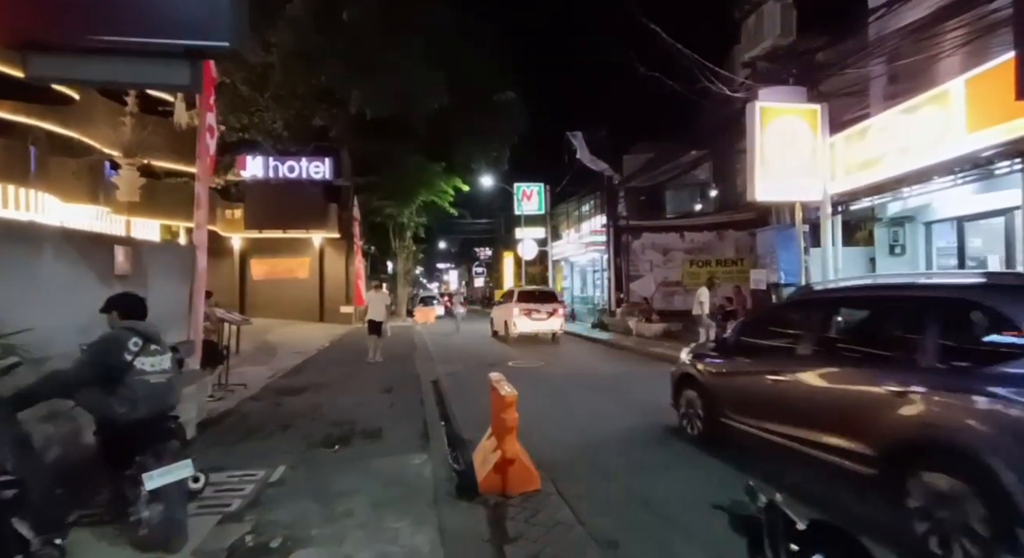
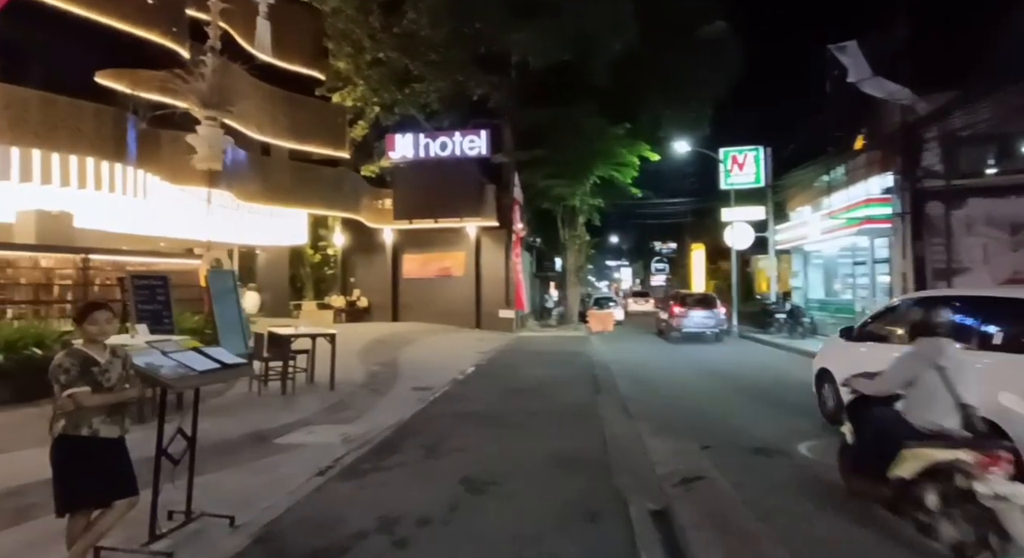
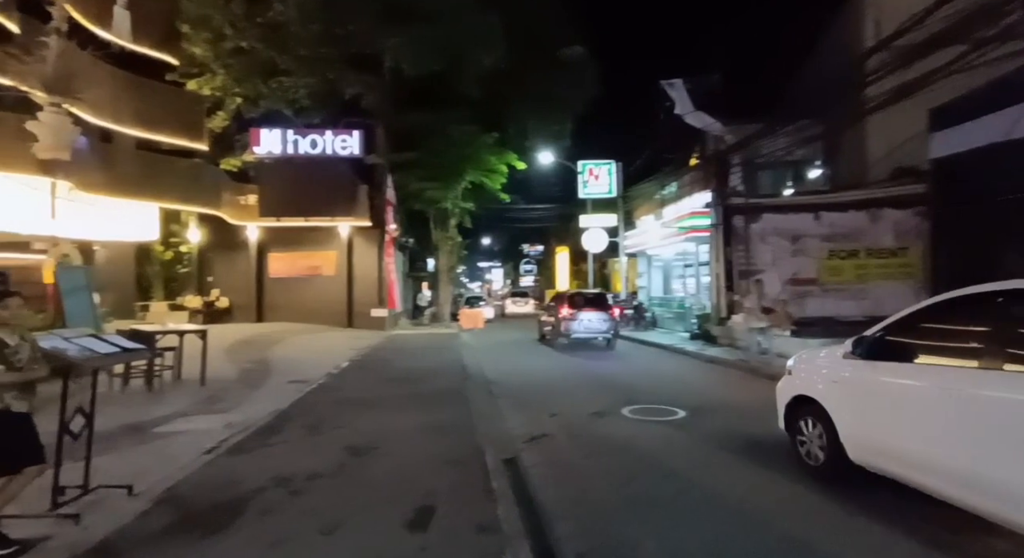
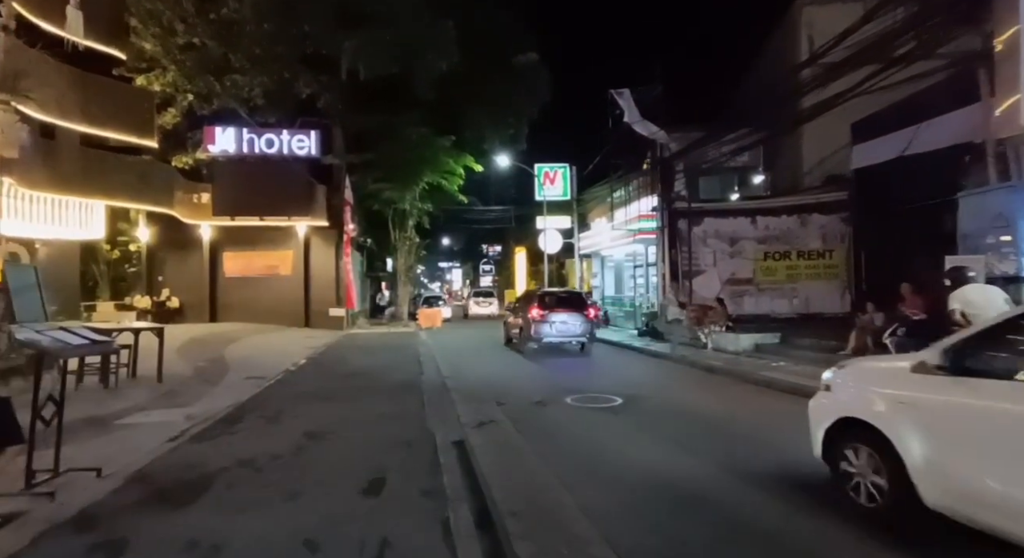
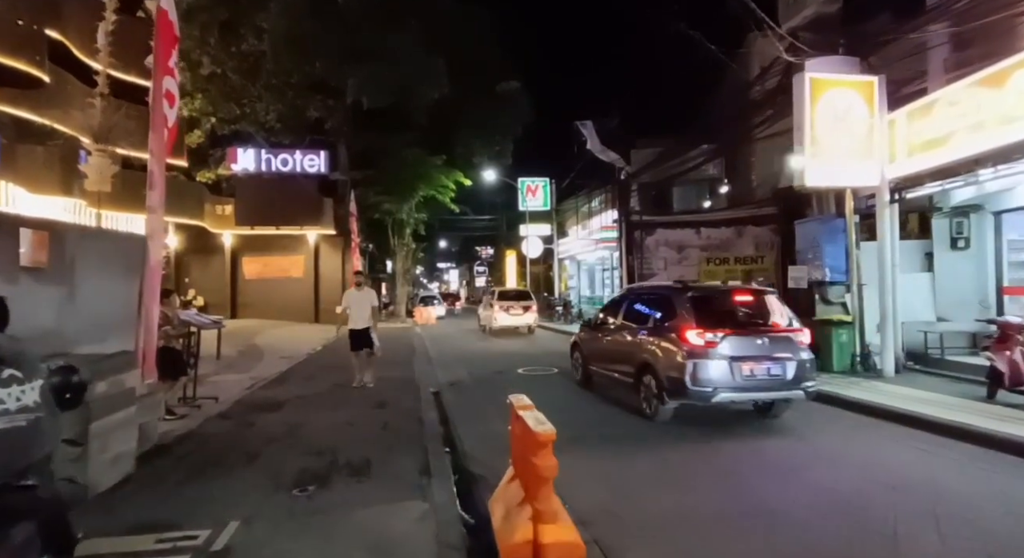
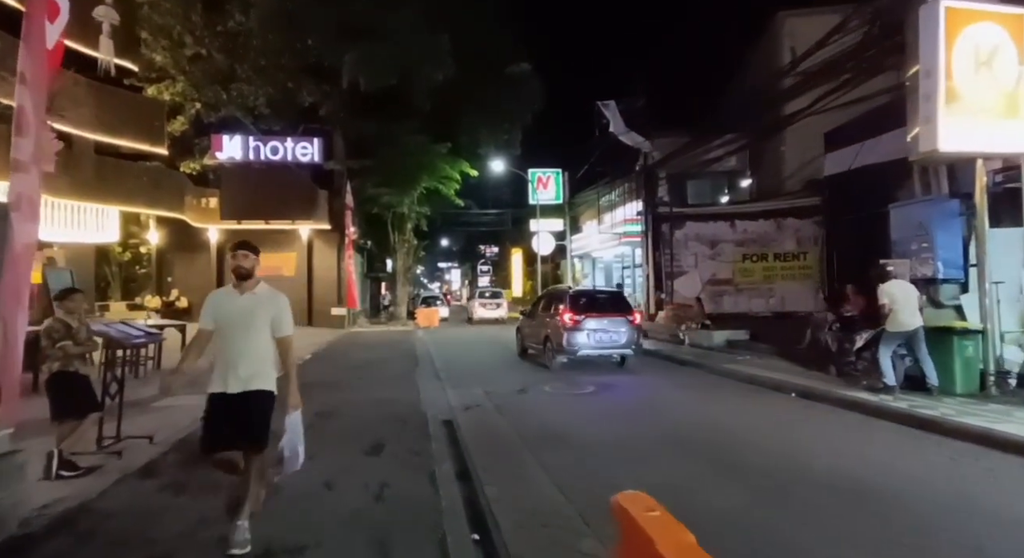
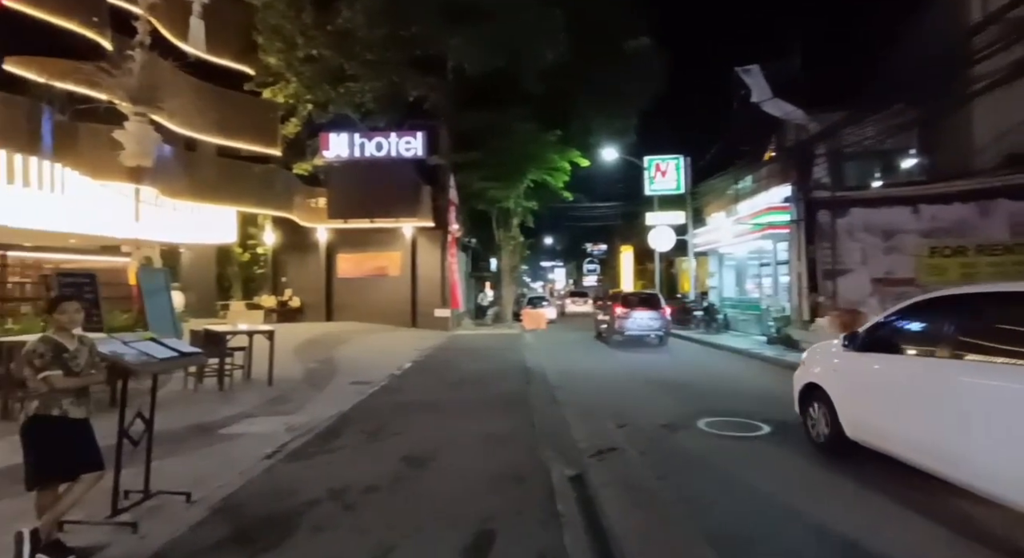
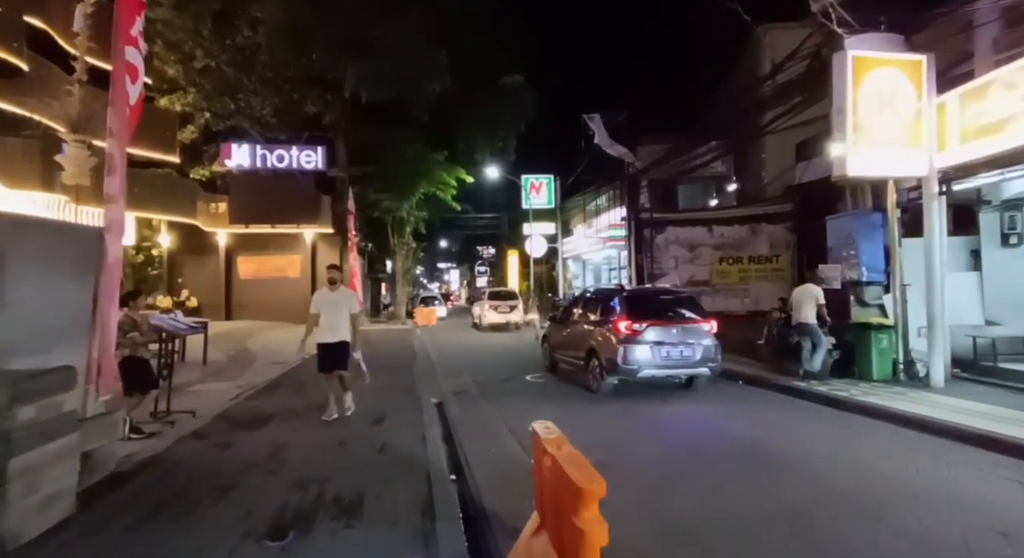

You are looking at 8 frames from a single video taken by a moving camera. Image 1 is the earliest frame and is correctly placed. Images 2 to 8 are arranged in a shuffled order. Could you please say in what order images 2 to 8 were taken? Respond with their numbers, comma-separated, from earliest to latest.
5, 8, 6, 4, 3, 7, 2
